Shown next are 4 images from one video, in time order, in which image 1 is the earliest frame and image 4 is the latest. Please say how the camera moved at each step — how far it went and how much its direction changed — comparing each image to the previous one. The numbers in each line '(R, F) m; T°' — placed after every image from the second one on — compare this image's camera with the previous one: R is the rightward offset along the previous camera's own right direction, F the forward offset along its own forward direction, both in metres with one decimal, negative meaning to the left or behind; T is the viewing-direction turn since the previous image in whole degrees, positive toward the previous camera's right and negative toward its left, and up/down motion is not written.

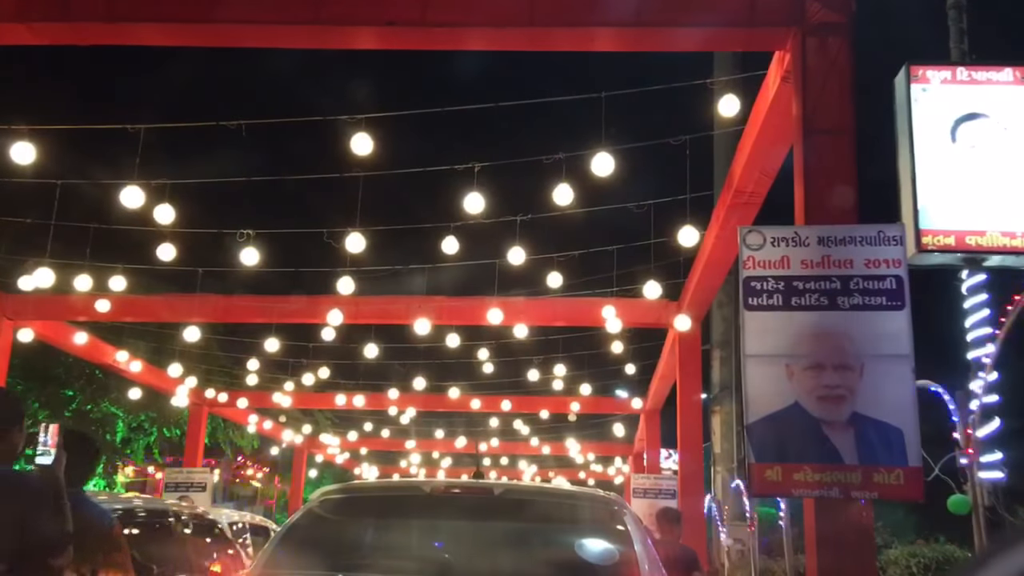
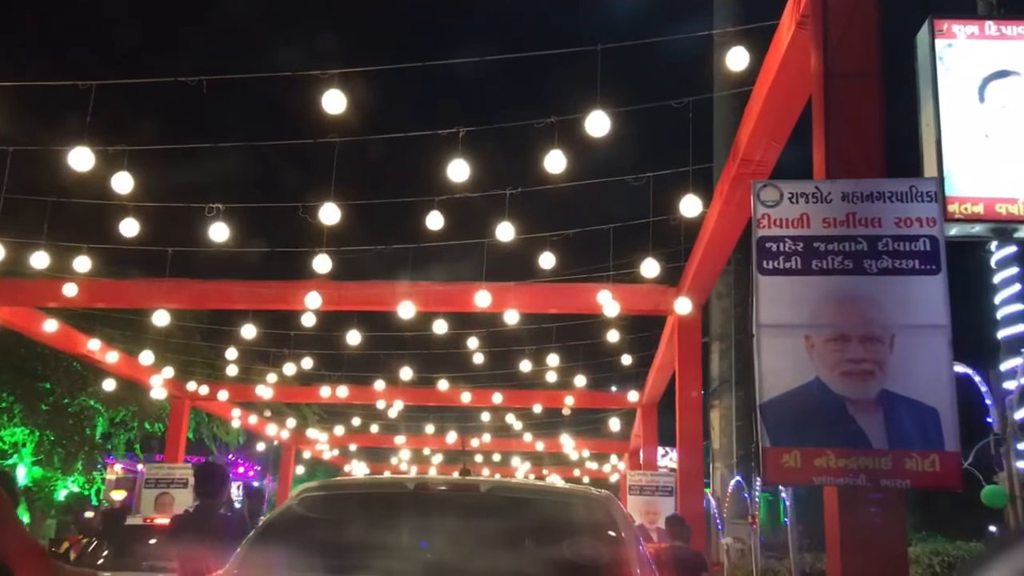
(+0.1, +0.7) m; 0°
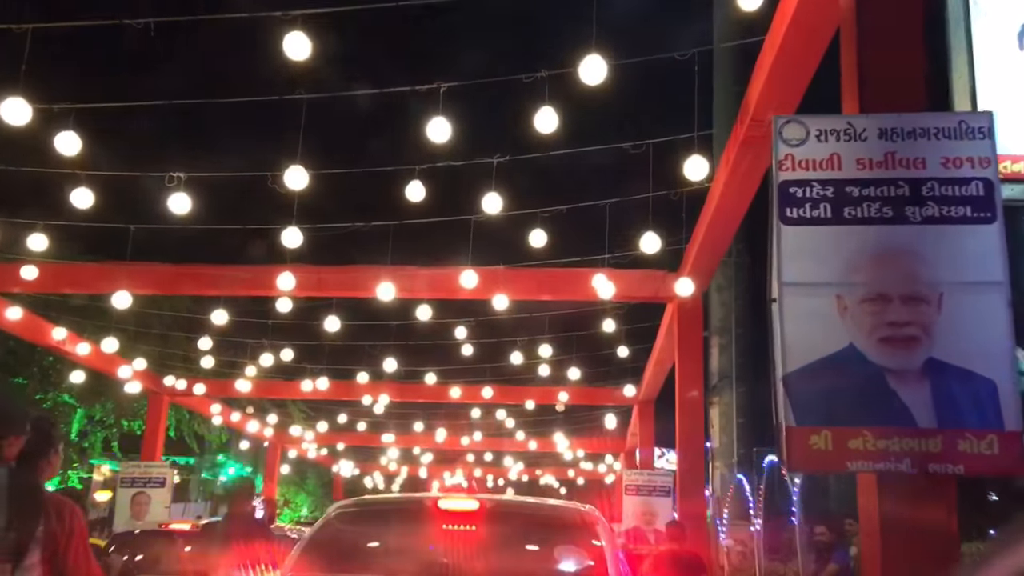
(+0.1, +0.8) m; 0°
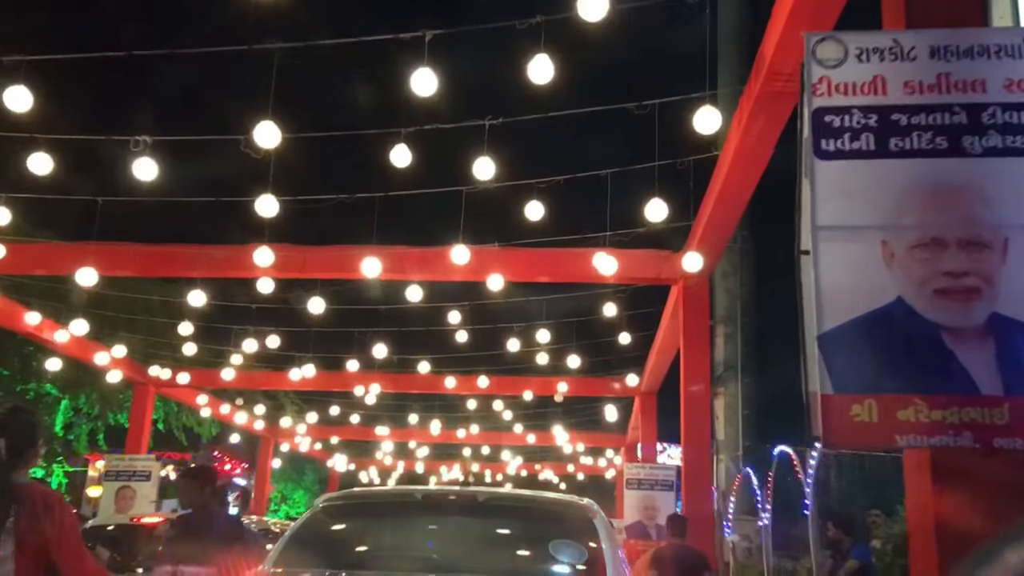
(0.0, +0.7) m; 0°
